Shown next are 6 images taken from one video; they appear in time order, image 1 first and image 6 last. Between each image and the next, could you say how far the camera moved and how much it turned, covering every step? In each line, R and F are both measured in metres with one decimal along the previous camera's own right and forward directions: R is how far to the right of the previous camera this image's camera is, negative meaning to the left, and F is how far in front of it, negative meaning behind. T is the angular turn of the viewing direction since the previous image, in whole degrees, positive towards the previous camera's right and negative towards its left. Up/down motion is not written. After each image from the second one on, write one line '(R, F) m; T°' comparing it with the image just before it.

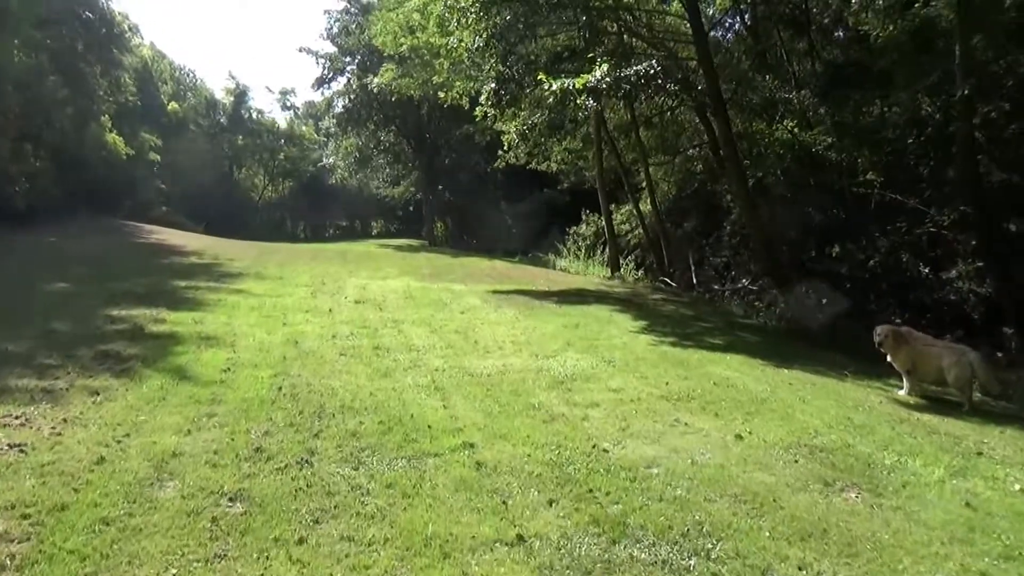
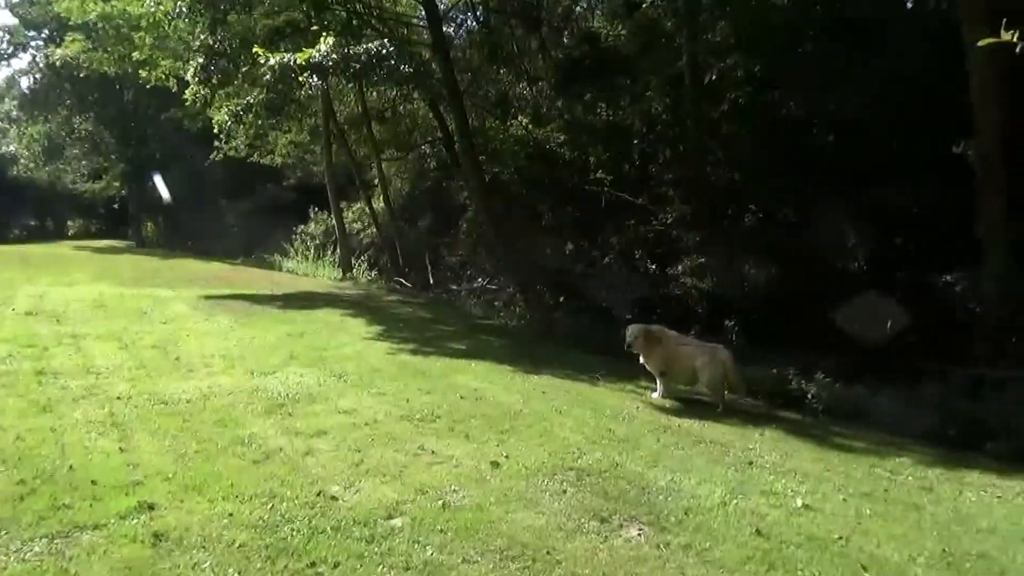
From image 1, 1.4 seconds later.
(+0.3, +1.8) m; +17°
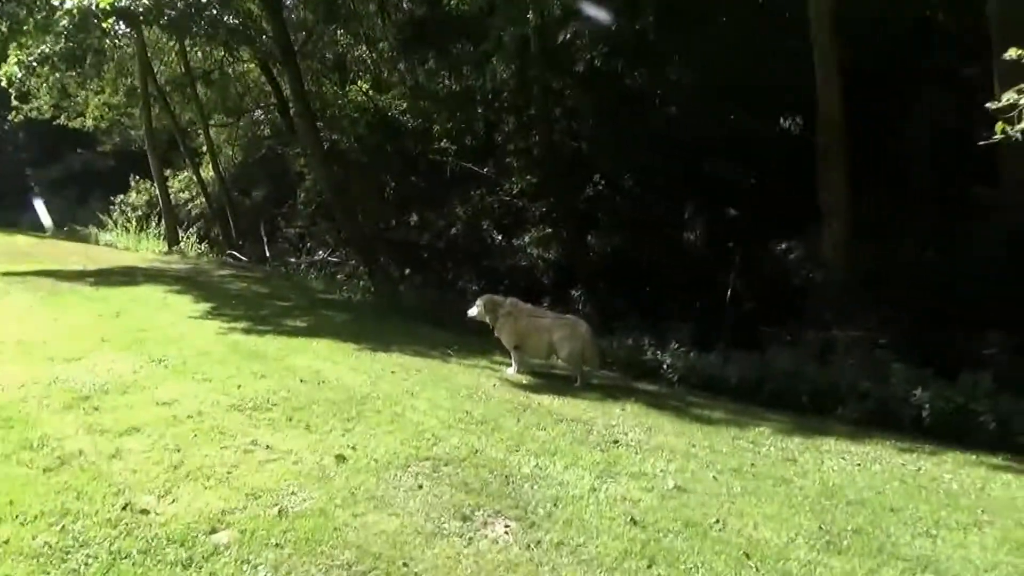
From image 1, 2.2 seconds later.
(0.0, +0.9) m; +10°
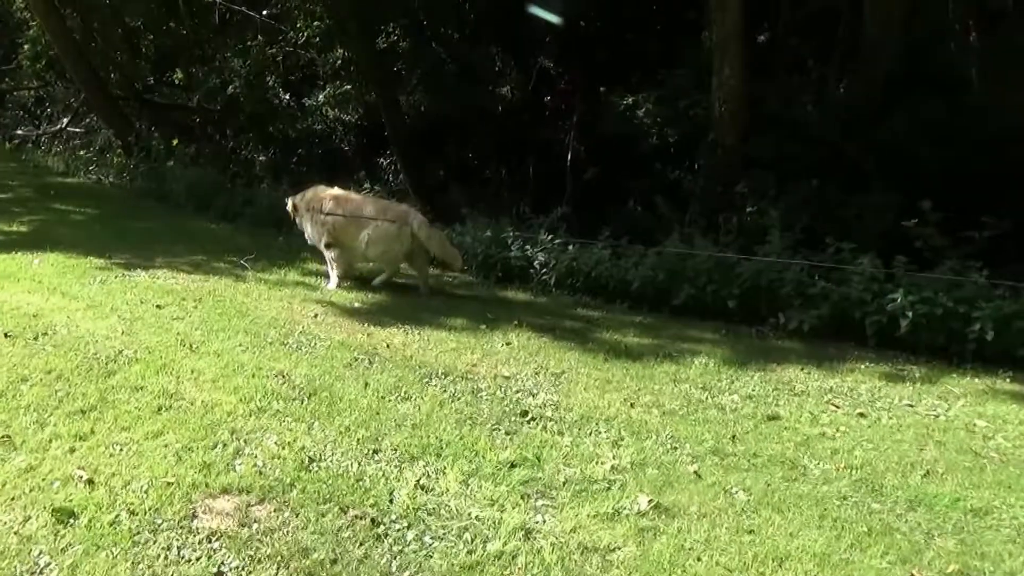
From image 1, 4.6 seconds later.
(-0.3, +3.1) m; +13°
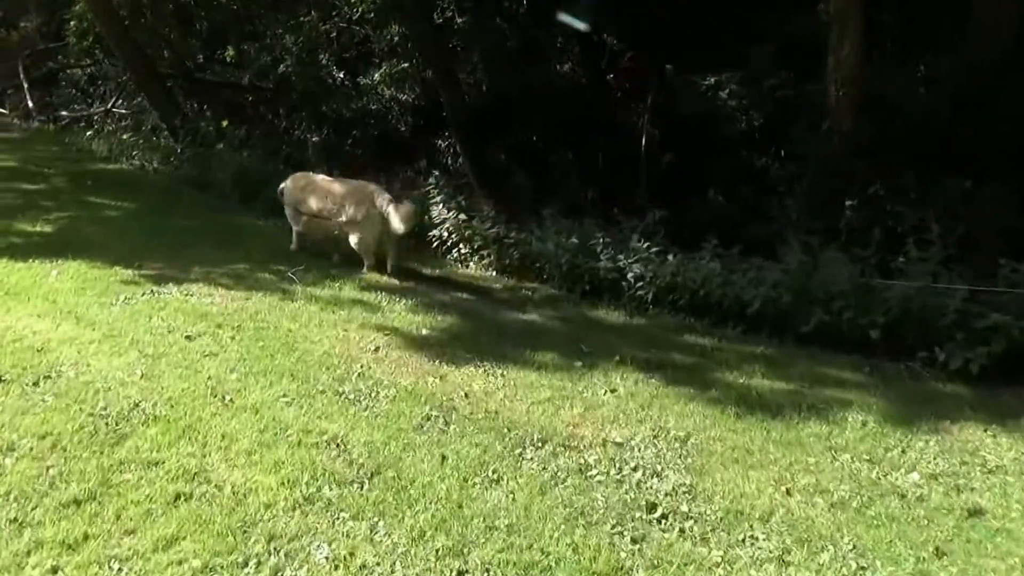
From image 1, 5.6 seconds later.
(-0.3, +1.3) m; -3°
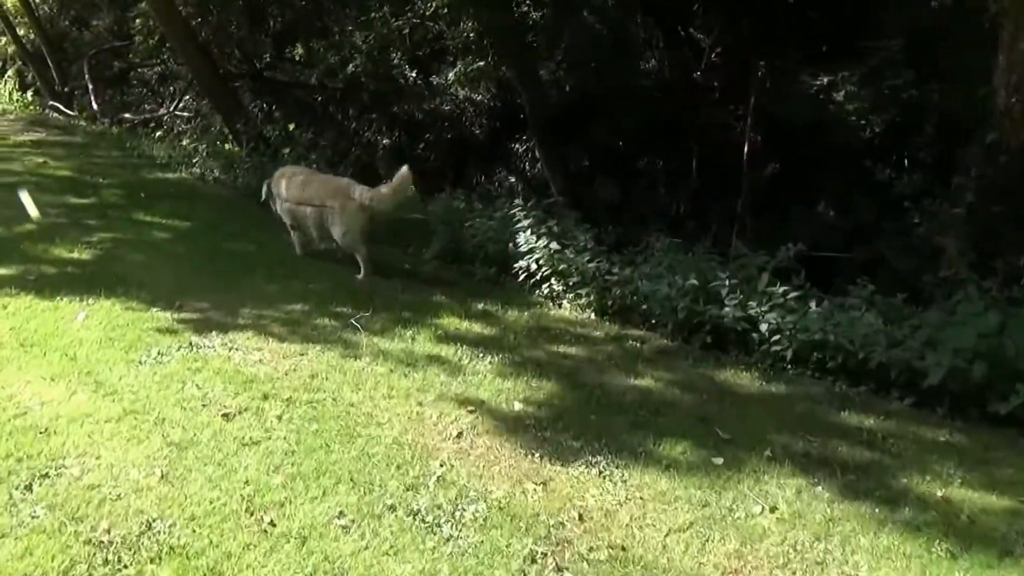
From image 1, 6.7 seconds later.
(-0.3, +1.3) m; -4°
